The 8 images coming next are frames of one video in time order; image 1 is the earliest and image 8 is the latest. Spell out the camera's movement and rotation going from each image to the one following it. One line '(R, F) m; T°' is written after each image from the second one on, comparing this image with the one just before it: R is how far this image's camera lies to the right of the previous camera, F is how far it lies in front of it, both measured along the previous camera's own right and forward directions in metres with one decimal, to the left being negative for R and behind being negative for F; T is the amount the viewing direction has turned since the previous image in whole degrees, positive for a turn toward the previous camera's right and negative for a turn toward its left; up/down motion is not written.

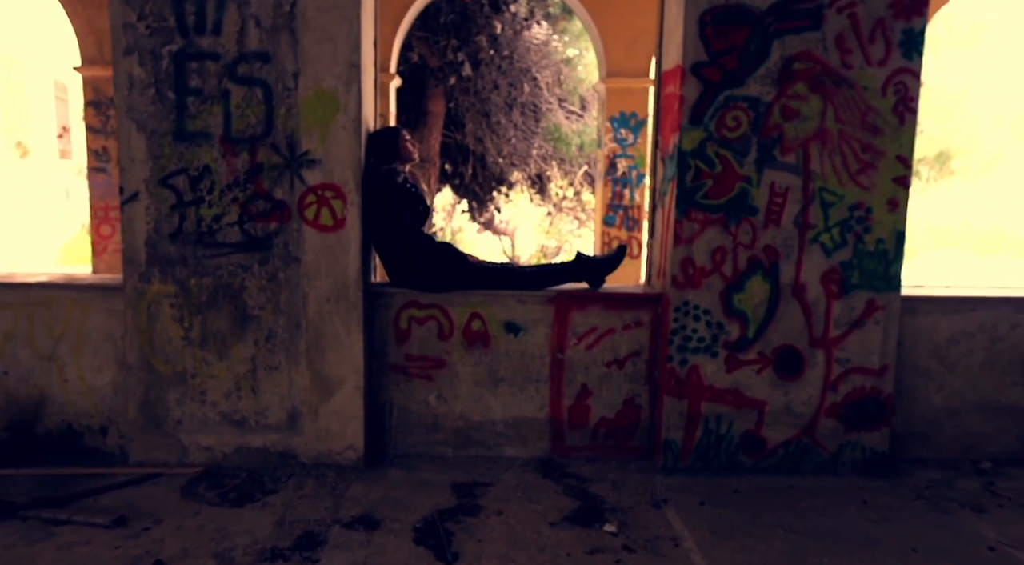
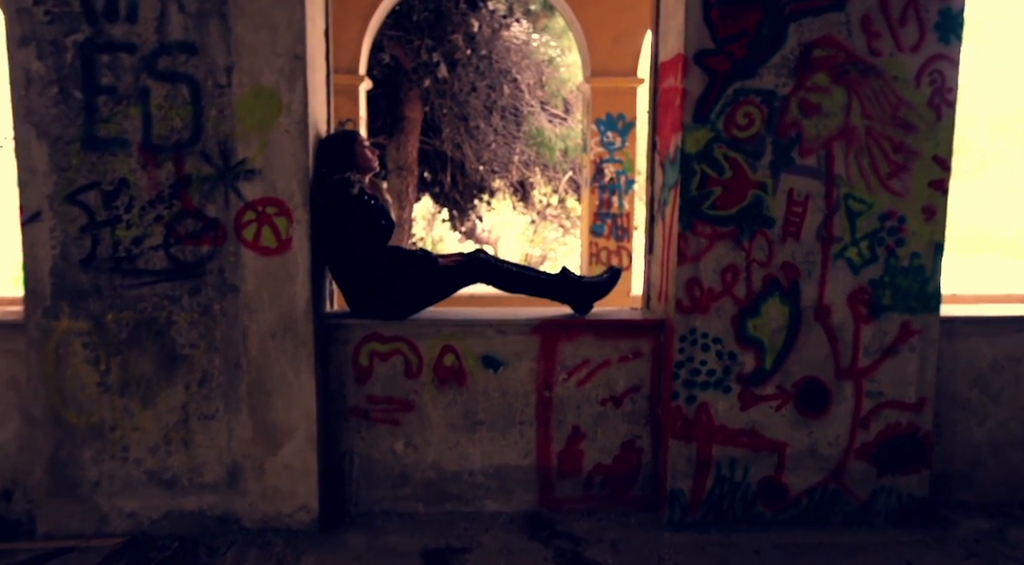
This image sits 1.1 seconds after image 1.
(0.0, +0.5) m; +1°
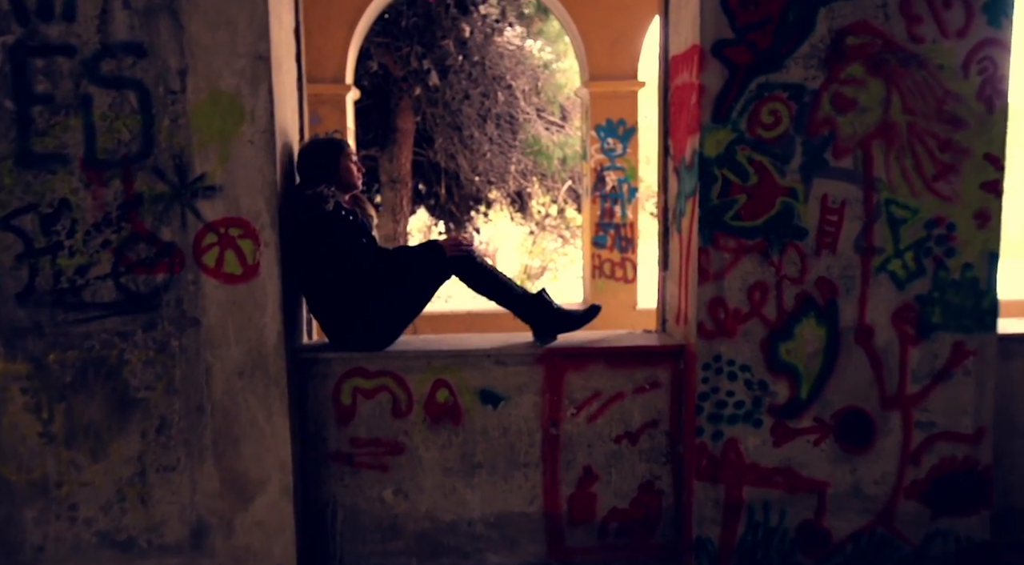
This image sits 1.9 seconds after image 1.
(0.0, +0.4) m; 0°
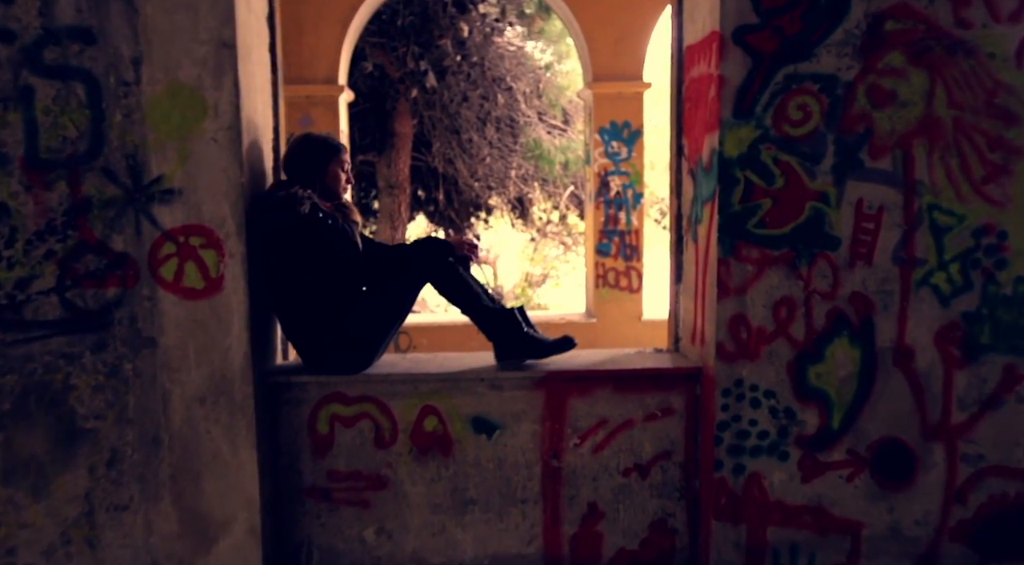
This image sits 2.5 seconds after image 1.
(0.0, +0.3) m; 0°
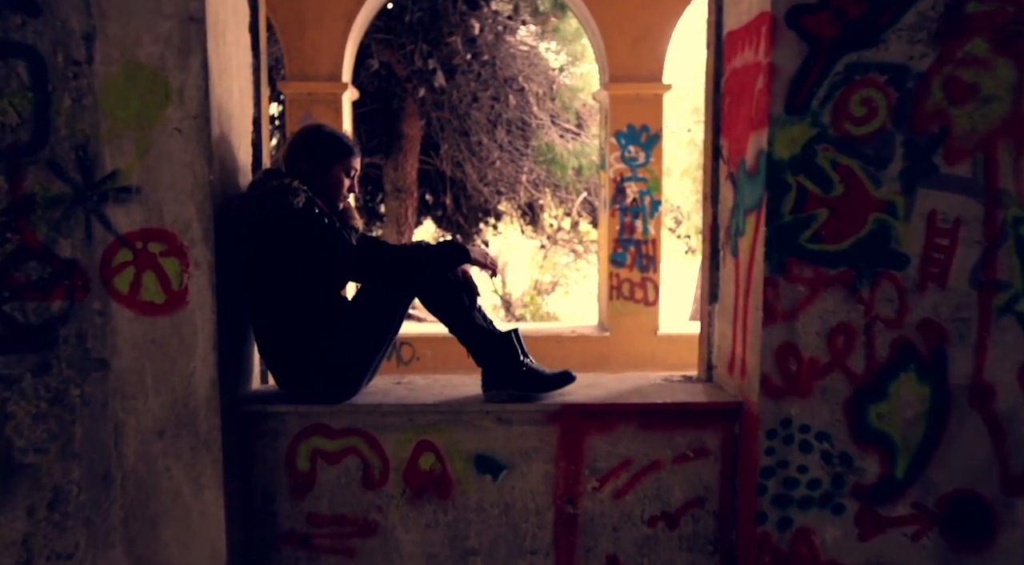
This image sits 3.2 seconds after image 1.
(0.0, +0.3) m; -1°
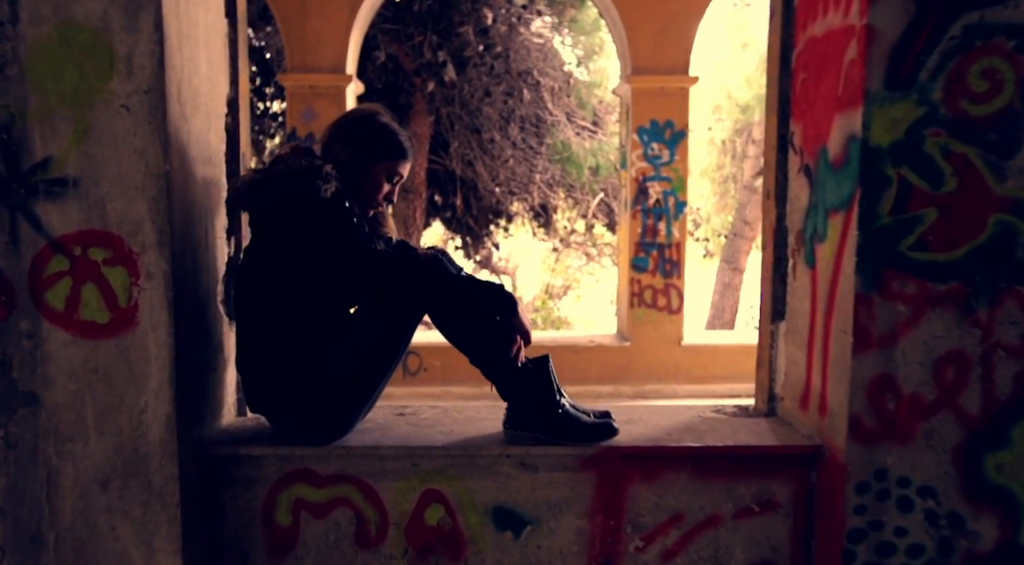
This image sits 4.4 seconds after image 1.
(0.0, +0.4) m; -1°
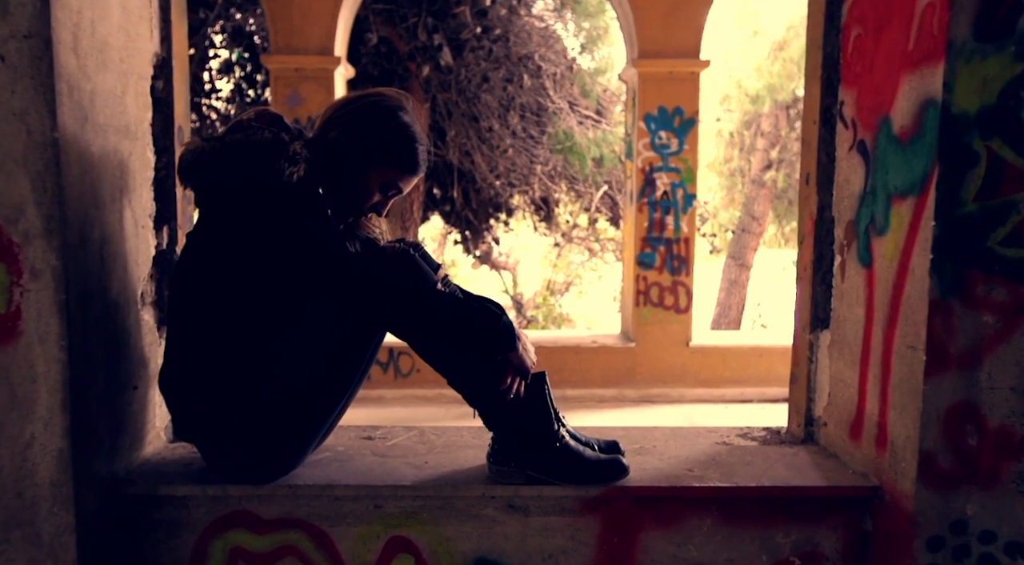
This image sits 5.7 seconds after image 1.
(0.0, +0.4) m; 0°
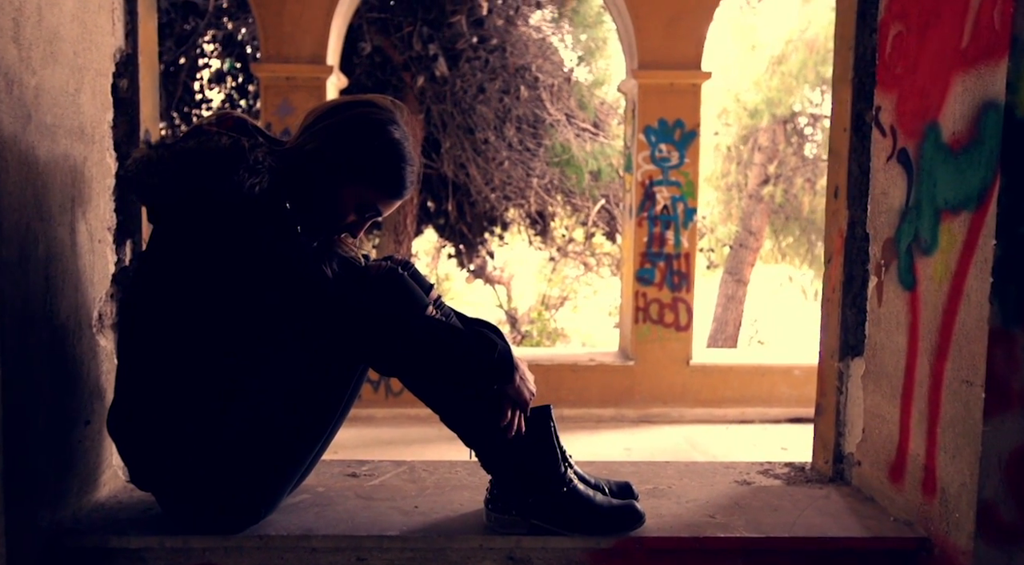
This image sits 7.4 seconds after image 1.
(0.0, +0.2) m; 0°
